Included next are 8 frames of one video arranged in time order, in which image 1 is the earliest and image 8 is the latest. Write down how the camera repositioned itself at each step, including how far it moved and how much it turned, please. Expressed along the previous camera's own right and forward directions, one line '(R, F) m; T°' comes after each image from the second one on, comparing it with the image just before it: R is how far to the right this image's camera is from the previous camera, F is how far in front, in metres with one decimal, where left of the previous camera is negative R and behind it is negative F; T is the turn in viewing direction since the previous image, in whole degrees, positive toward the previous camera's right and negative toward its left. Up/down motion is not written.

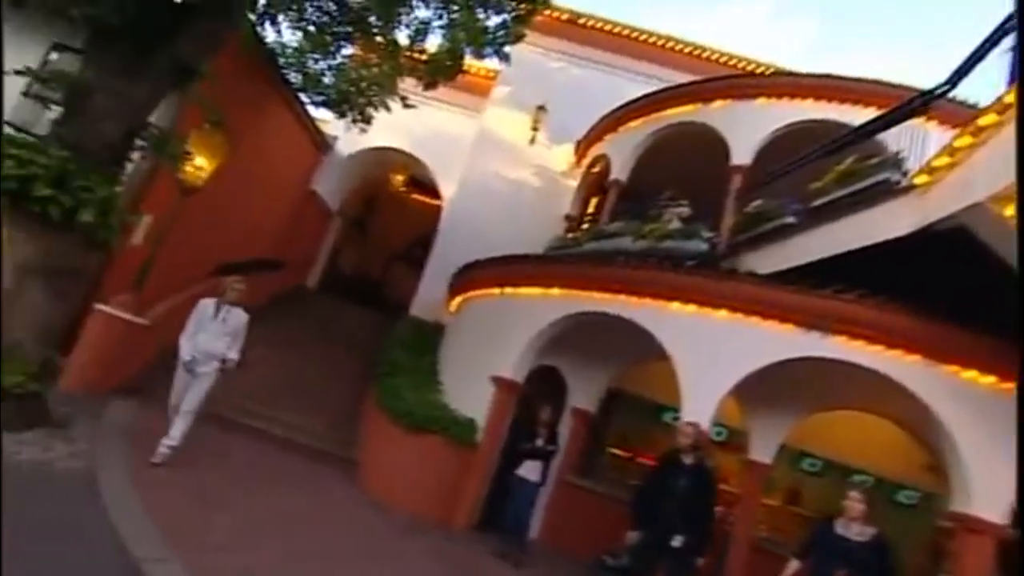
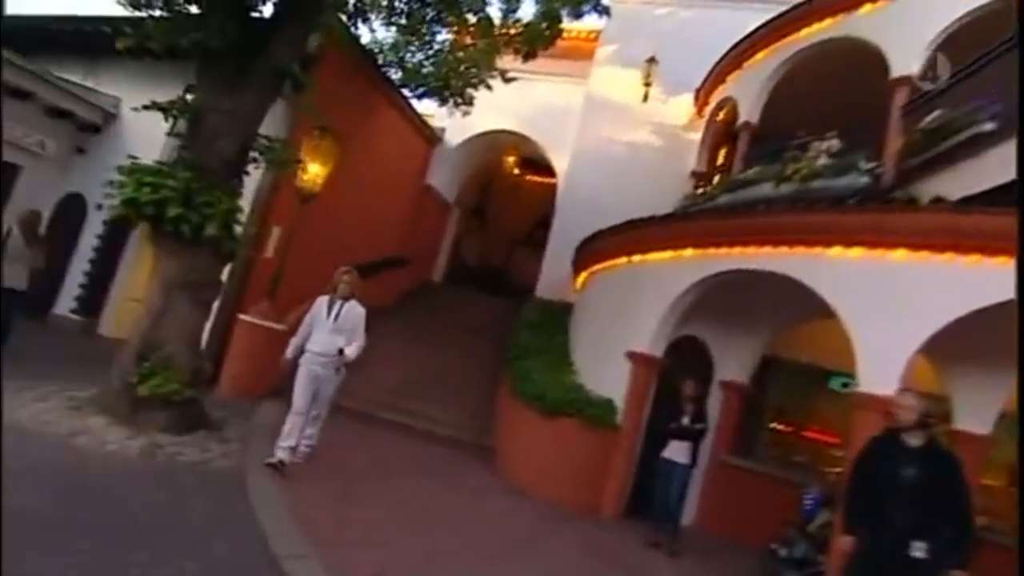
(+0.1, +0.7) m; -13°
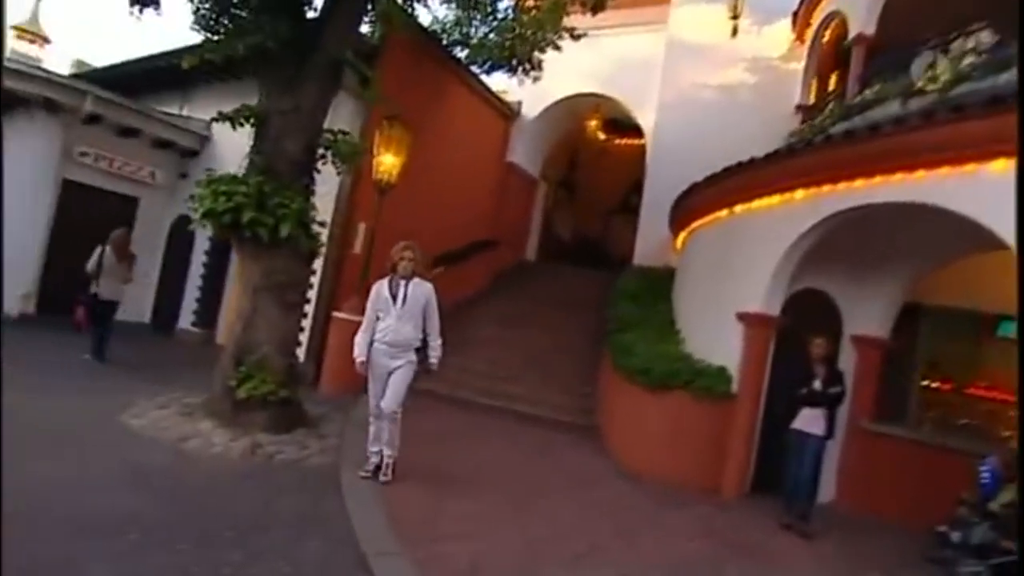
(+0.3, +0.6) m; -11°
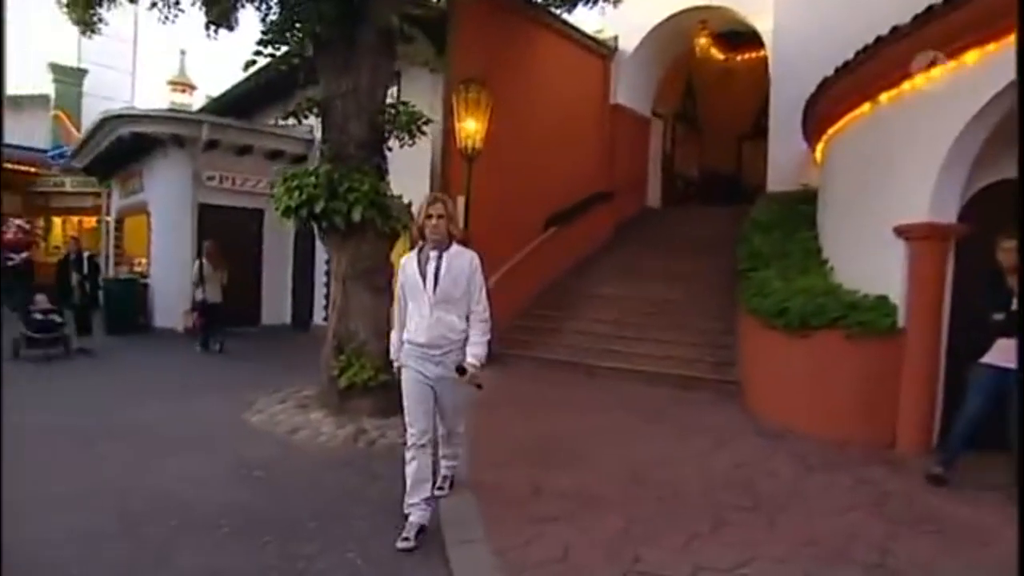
(+0.8, +0.8) m; -15°
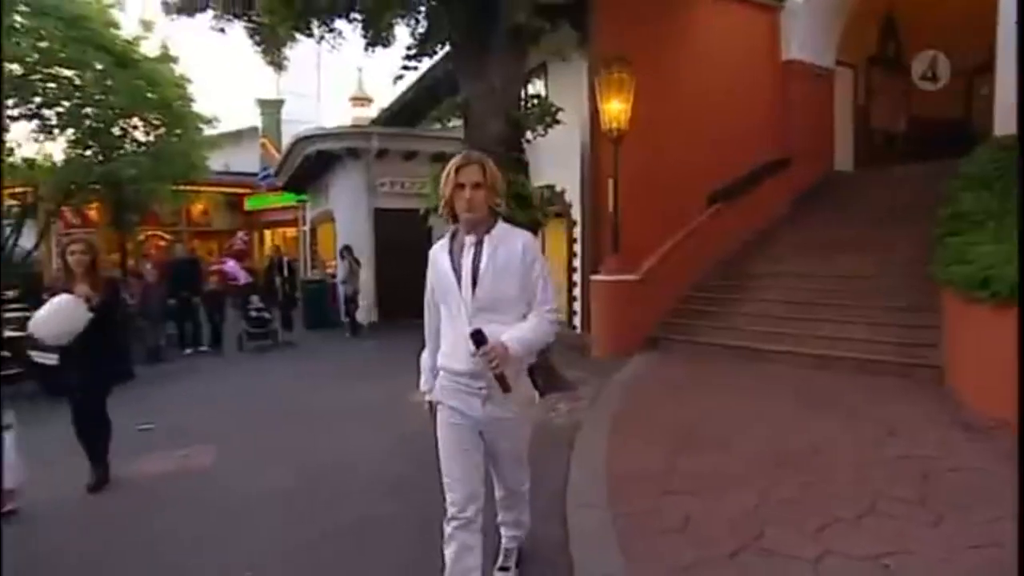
(+0.4, +0.1) m; -17°
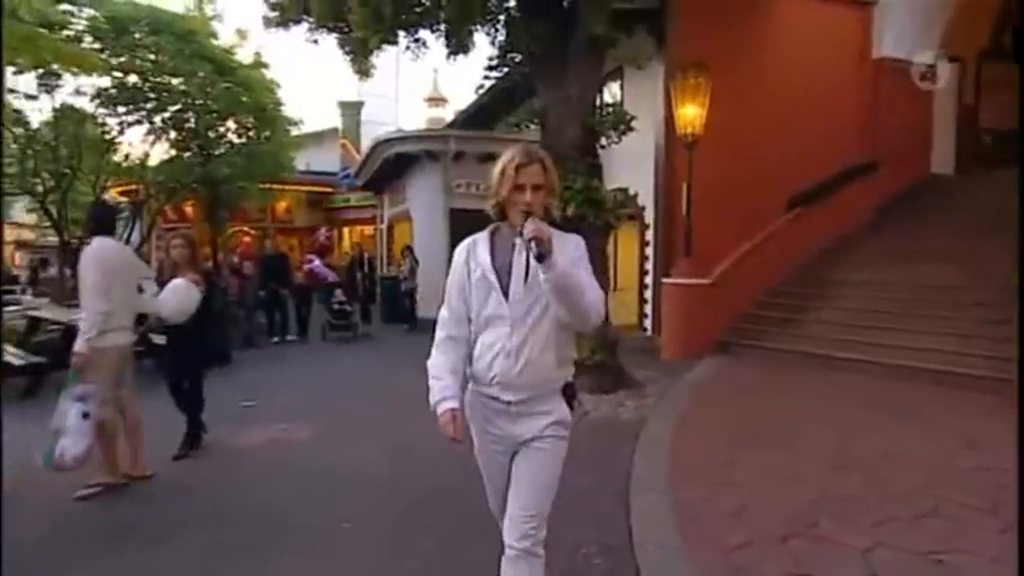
(0.0, -0.3) m; -7°
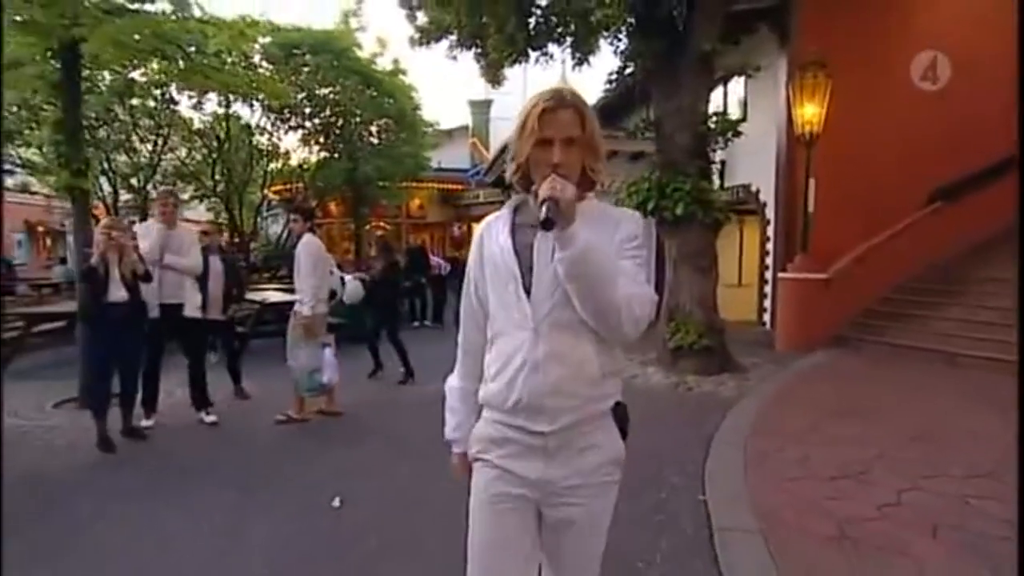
(+0.1, -0.9) m; -12°
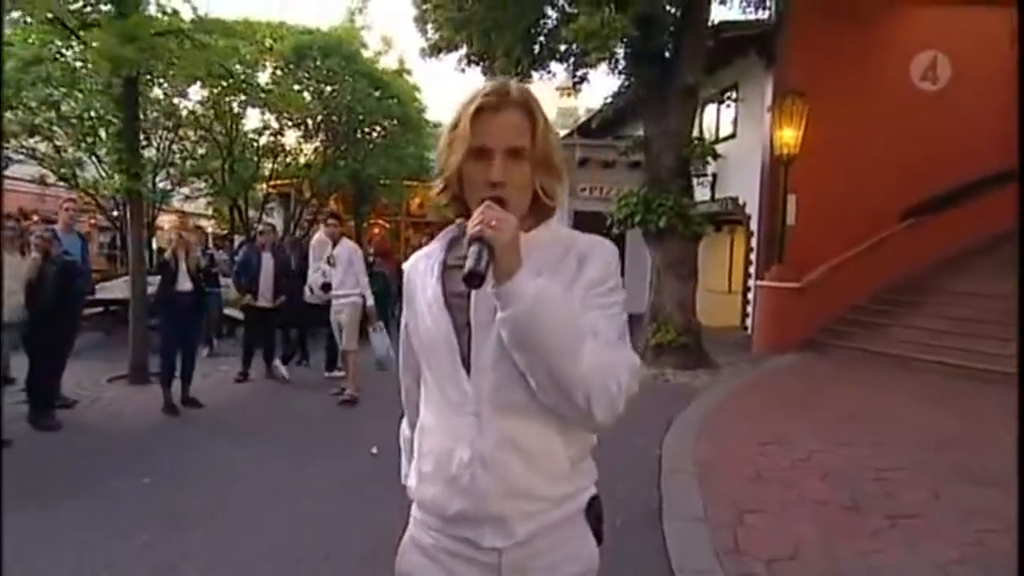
(0.0, -0.8) m; 0°
